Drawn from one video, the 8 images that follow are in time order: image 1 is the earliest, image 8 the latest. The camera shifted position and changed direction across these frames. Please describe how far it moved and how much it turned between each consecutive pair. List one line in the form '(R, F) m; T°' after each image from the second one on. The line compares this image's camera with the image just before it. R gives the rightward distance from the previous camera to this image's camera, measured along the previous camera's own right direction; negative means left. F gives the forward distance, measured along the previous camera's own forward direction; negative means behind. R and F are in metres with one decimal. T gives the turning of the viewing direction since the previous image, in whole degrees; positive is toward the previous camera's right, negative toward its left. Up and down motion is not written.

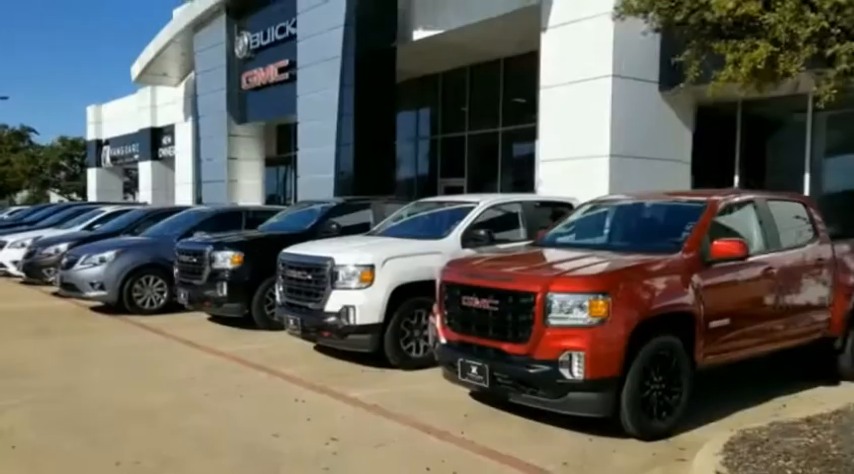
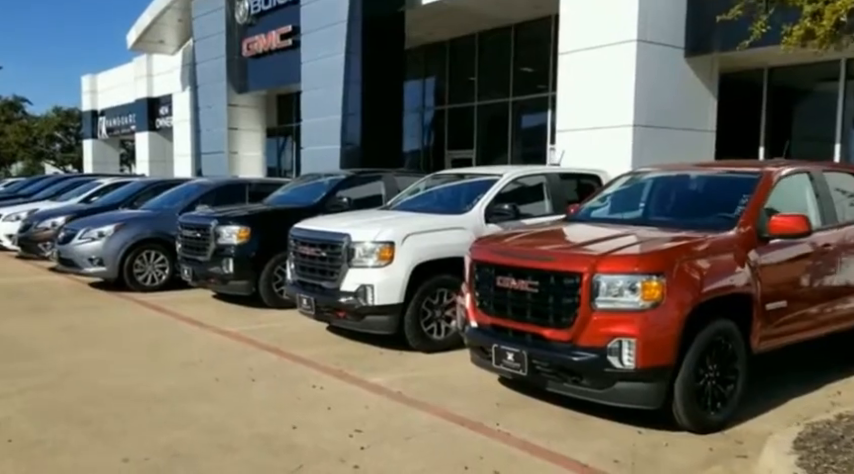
(-0.2, +0.5) m; 0°
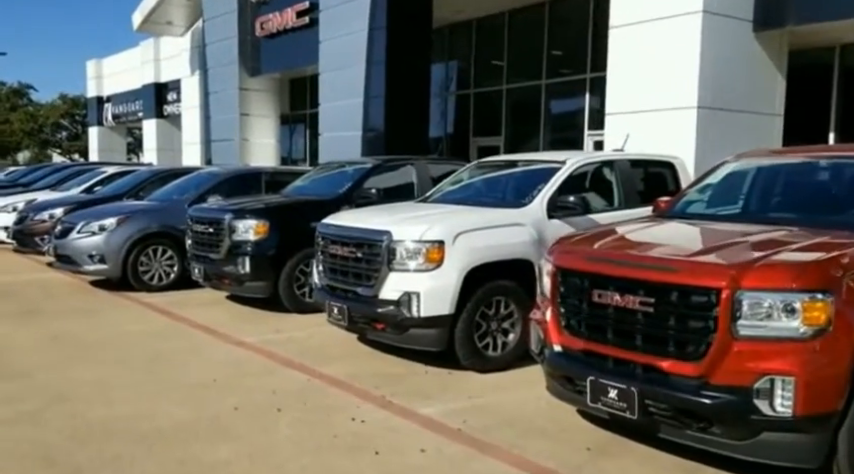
(-0.4, +1.1) m; -1°
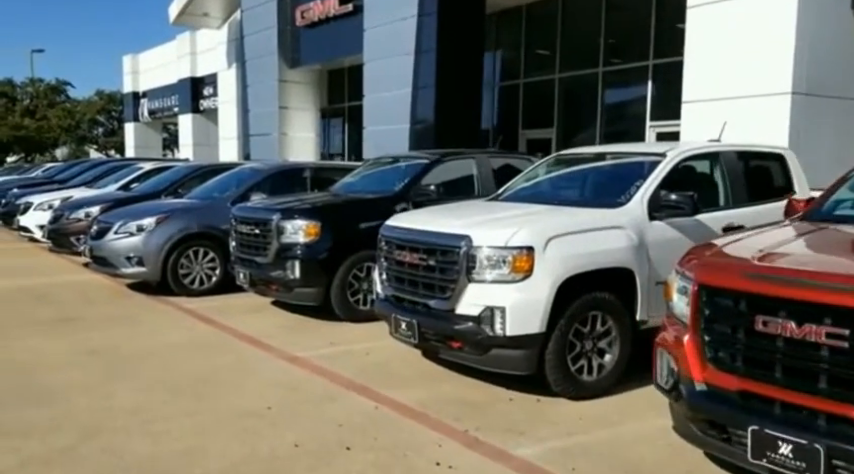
(-0.4, +0.8) m; -2°
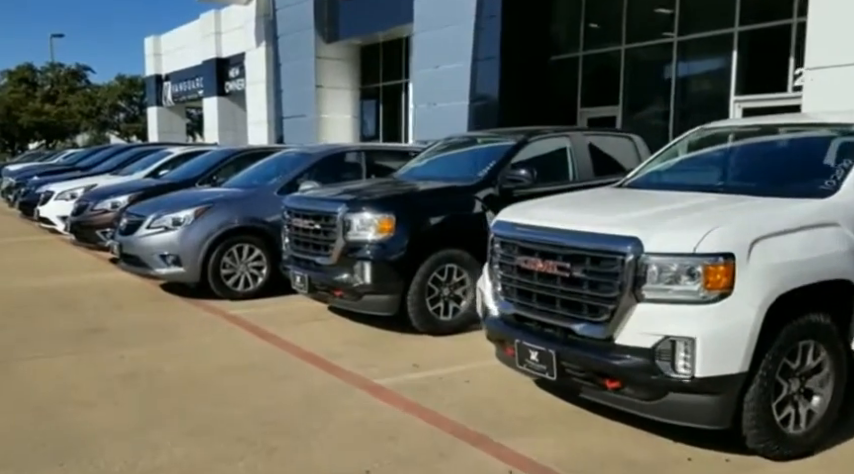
(-0.7, +1.3) m; -1°
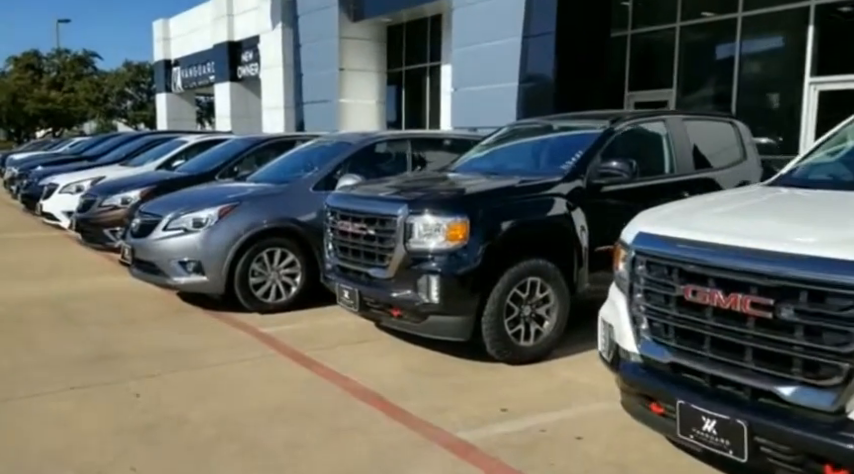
(-0.5, +1.2) m; -1°
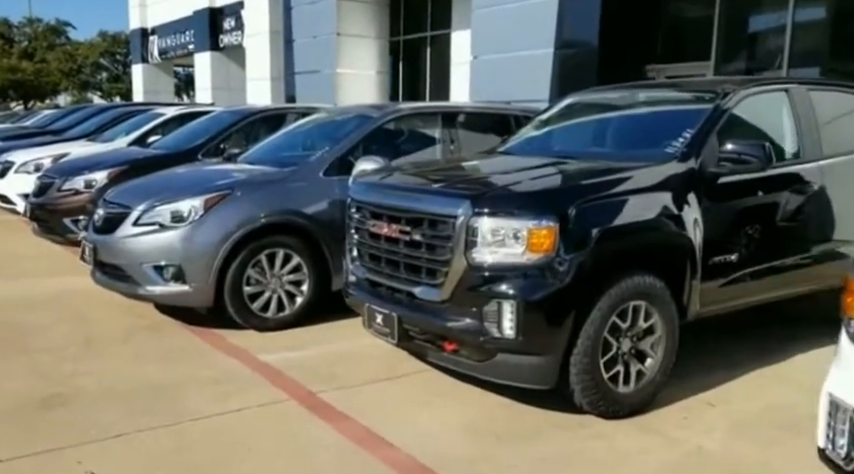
(-0.5, +1.5) m; +2°
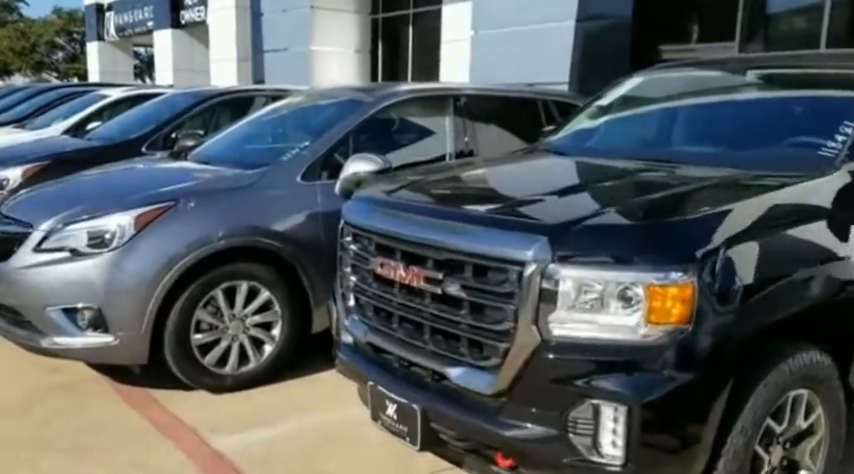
(-0.3, +1.5) m; +2°
